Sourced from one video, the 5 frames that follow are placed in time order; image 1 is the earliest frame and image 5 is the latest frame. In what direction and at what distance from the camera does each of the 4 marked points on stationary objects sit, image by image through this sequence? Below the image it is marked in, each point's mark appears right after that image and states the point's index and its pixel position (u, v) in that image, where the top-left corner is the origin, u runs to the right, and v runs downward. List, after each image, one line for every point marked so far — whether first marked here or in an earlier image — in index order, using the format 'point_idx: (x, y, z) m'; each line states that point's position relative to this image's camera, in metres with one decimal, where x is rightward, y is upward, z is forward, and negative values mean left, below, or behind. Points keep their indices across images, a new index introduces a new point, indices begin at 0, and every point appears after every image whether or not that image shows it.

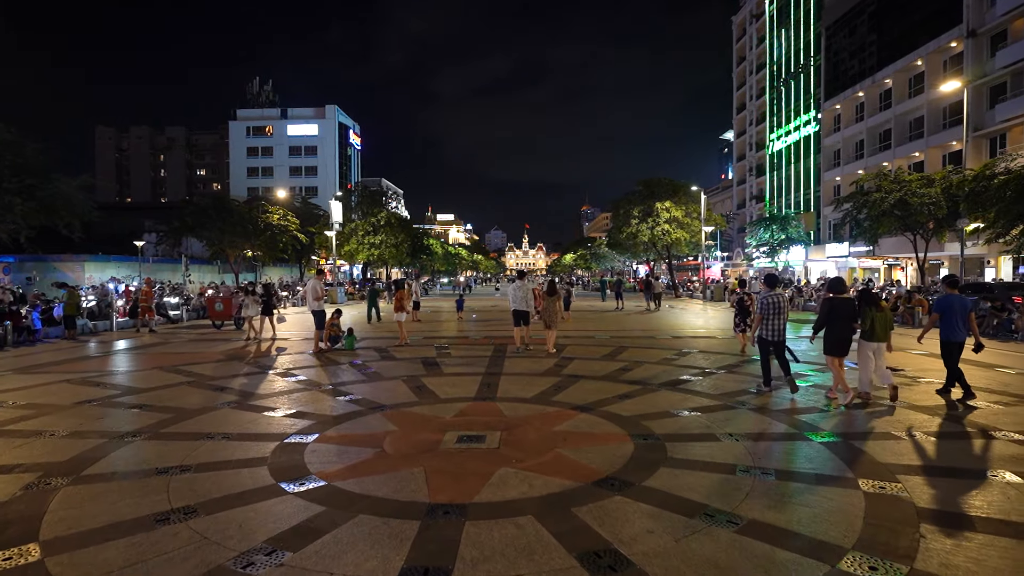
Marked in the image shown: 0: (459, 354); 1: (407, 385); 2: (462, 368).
0: (-1.2, -1.4, +12.1) m
1: (-1.6, -1.5, +9.1) m
2: (-1.0, -1.5, +10.6) m
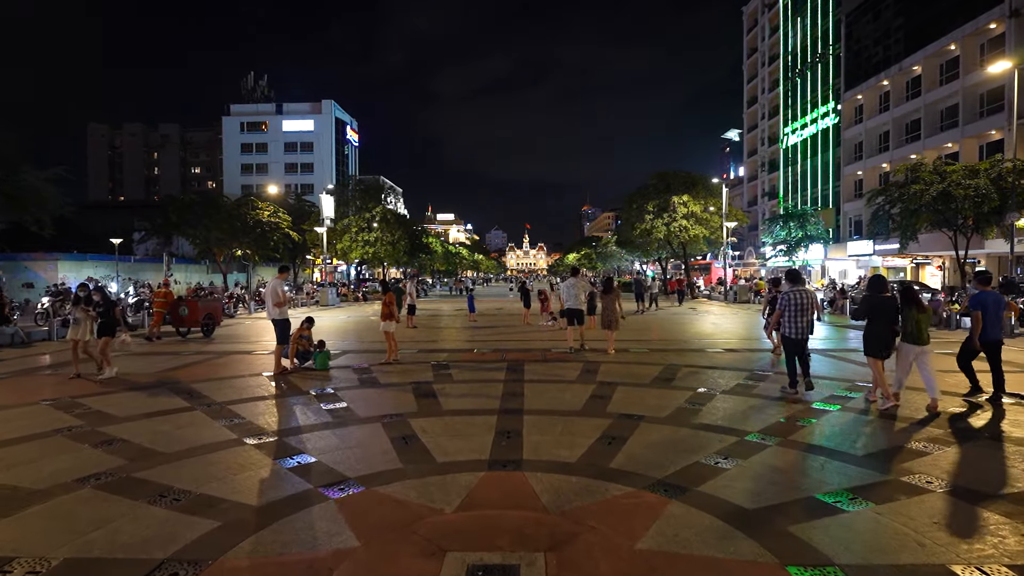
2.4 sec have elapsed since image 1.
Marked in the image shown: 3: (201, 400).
0: (-0.8, -1.4, +9.2) m
1: (-1.3, -1.6, +6.2) m
2: (-0.6, -1.5, +7.6) m
3: (-4.2, -1.5, +7.8) m
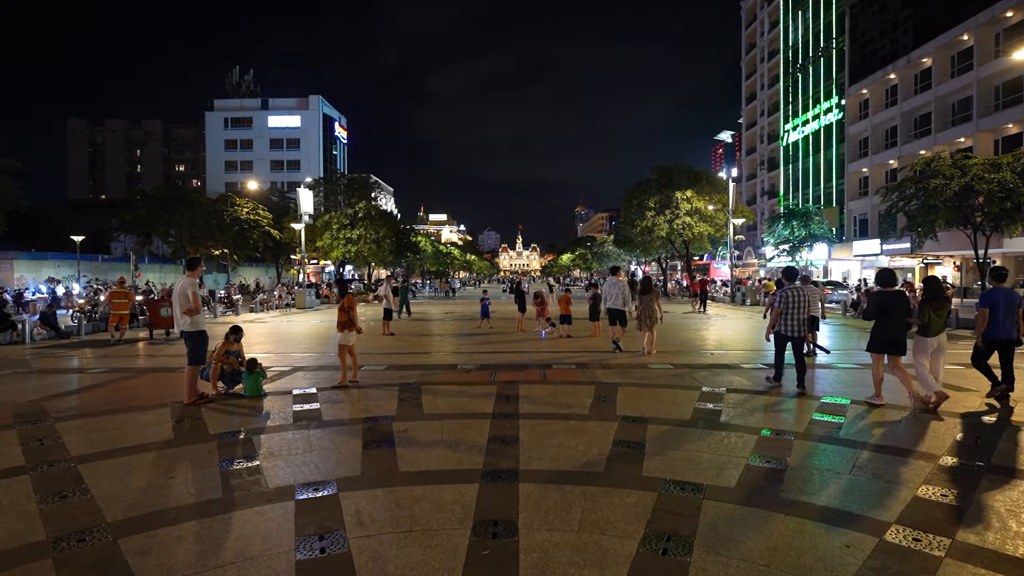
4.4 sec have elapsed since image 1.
0: (-1.0, -1.5, +6.8) m
1: (-1.4, -1.6, +3.8) m
2: (-0.7, -1.5, +5.3) m
3: (-4.3, -1.5, +5.4) m
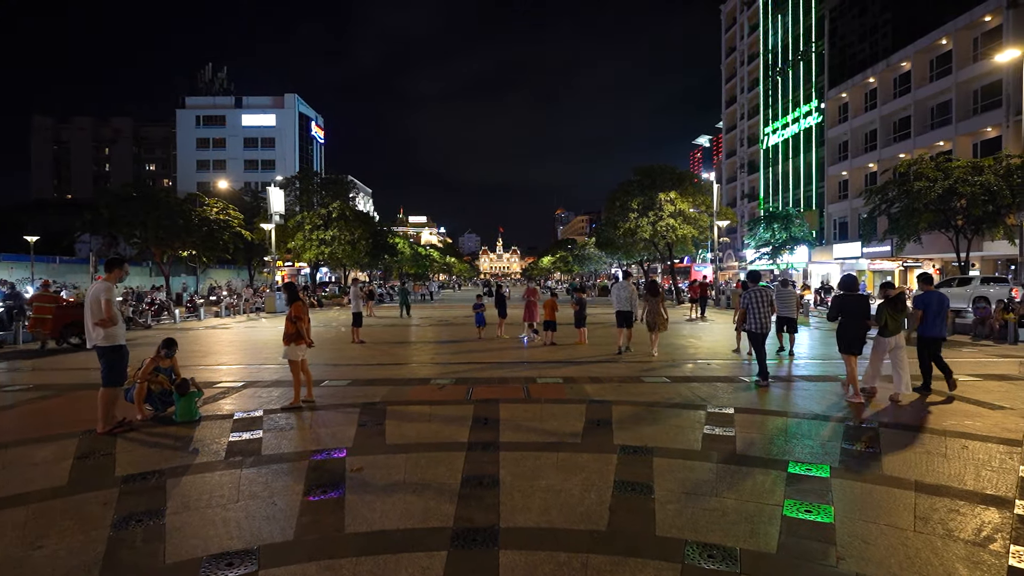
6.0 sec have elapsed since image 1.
0: (-1.2, -1.5, +5.8) m
1: (-1.5, -1.6, +2.7) m
2: (-0.9, -1.6, +4.2) m
3: (-4.5, -1.6, +4.2) m
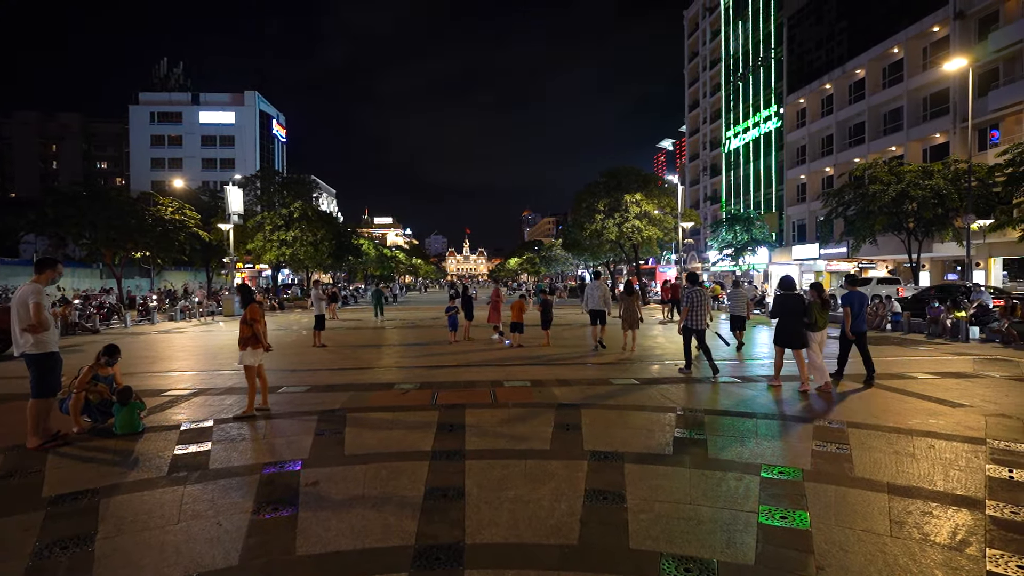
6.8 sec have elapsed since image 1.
0: (-1.5, -1.5, +5.5) m
1: (-1.6, -1.7, +2.4) m
2: (-1.1, -1.6, +3.9) m
3: (-4.7, -1.6, +3.7) m
